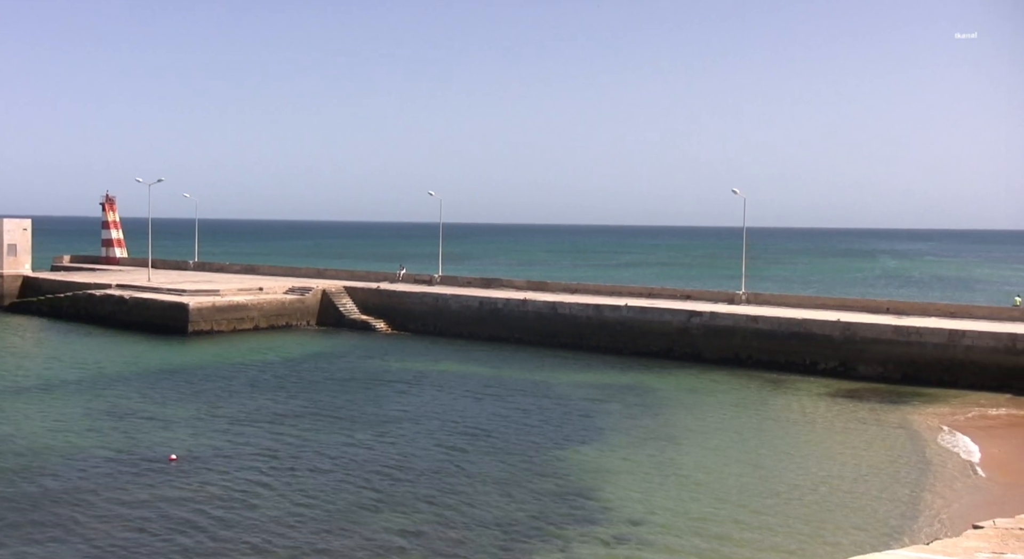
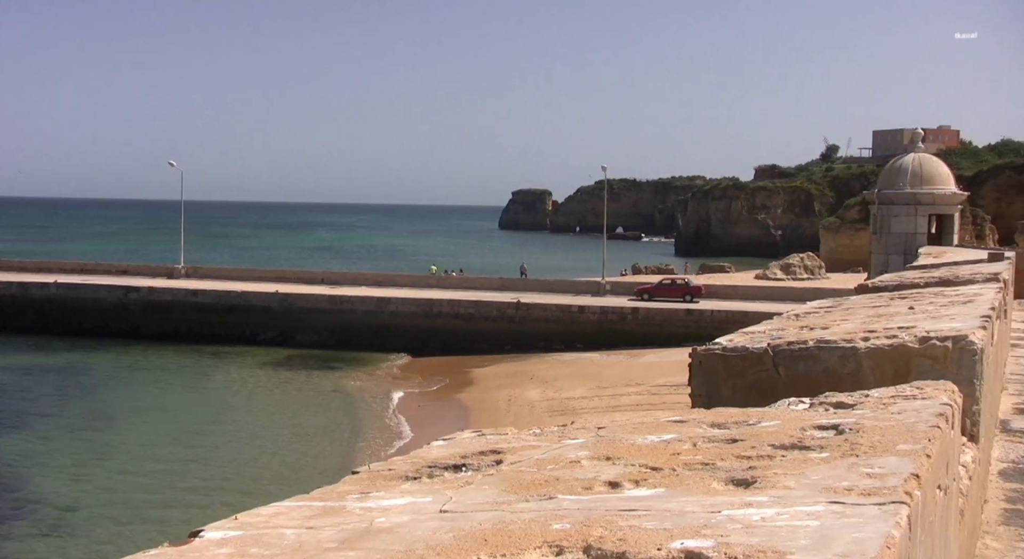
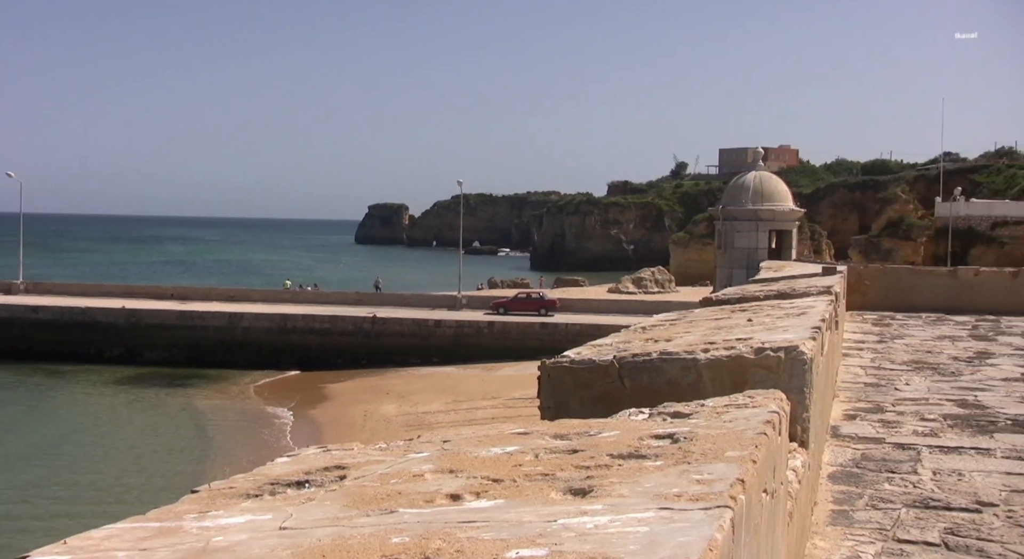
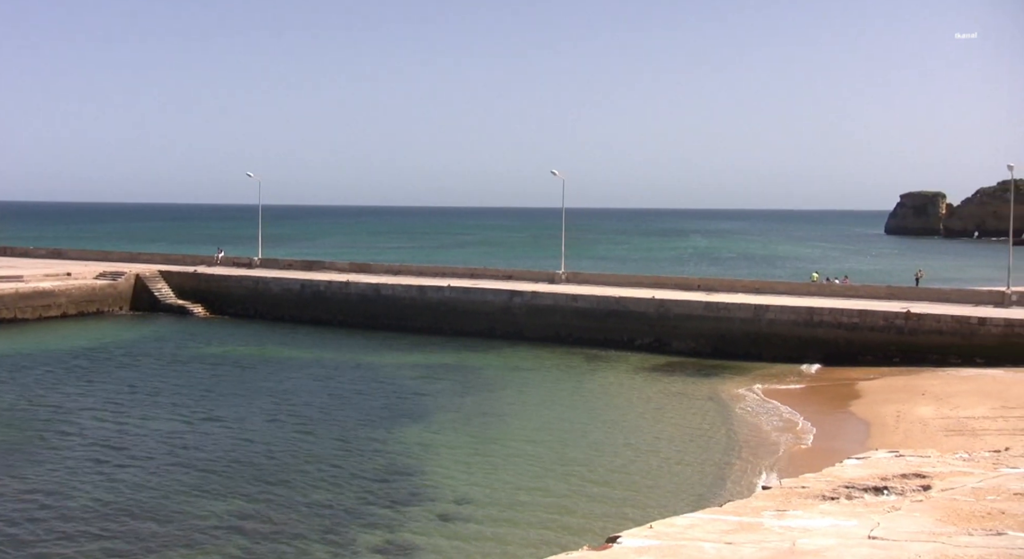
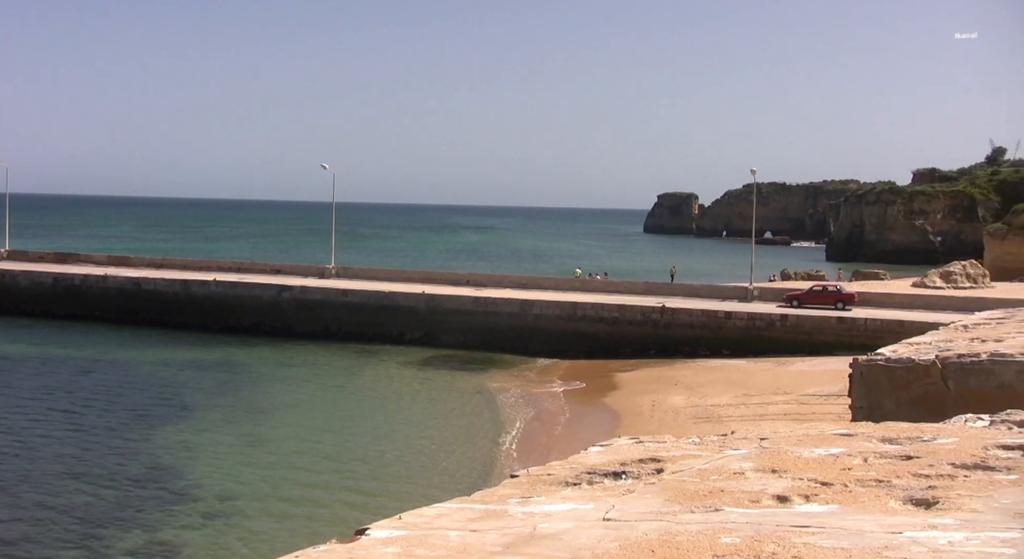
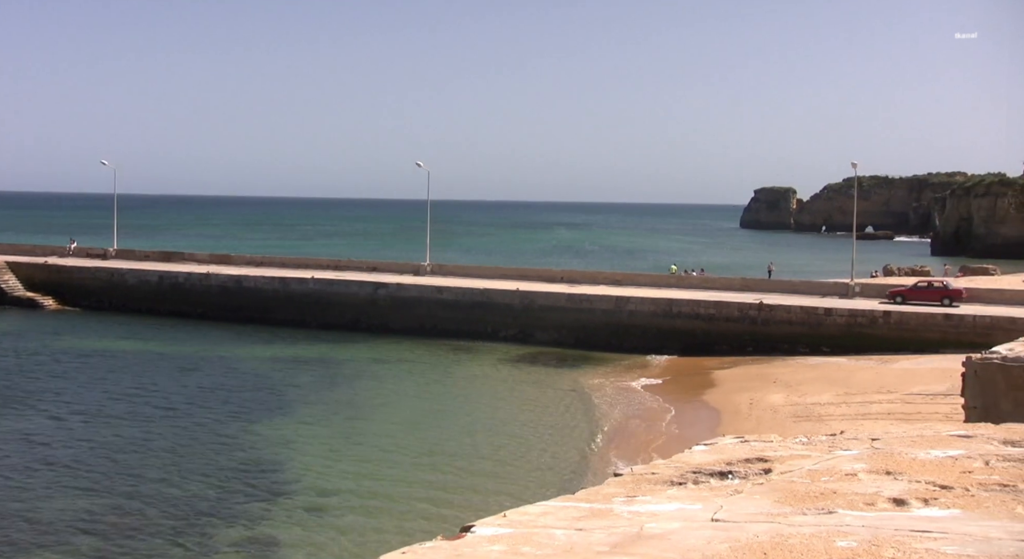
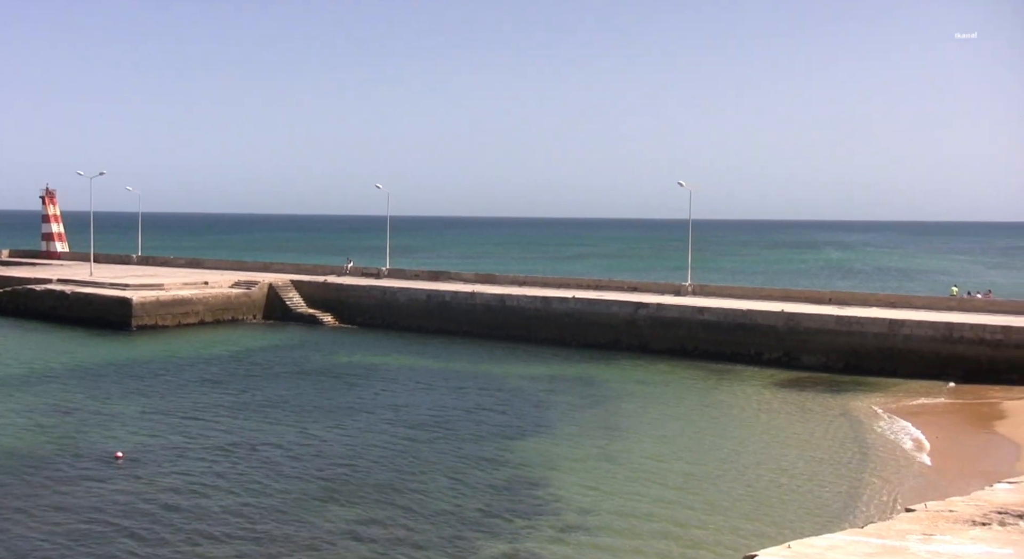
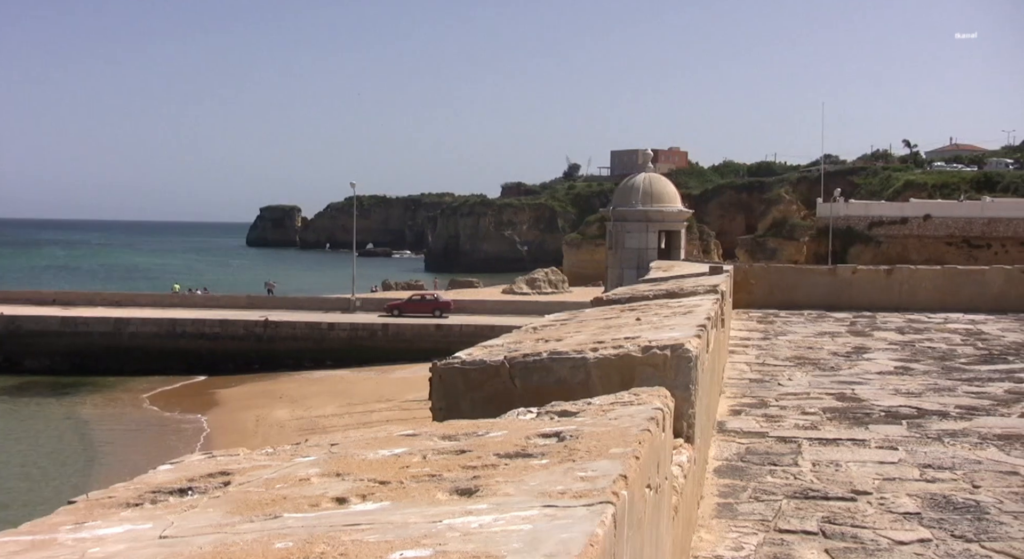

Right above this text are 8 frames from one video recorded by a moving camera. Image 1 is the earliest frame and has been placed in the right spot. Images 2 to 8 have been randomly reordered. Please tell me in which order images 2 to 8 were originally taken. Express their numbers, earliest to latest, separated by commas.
7, 4, 6, 5, 2, 3, 8
